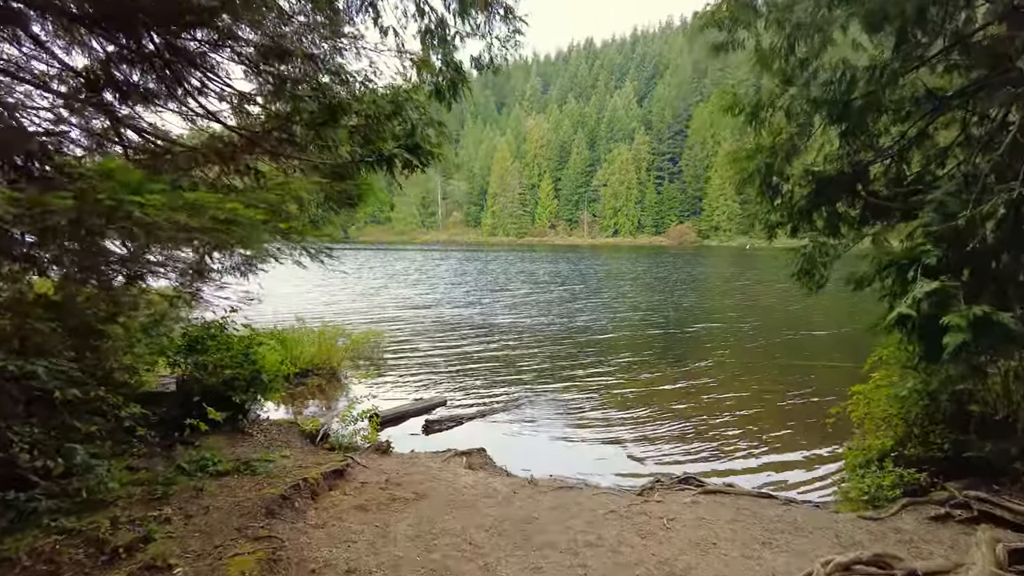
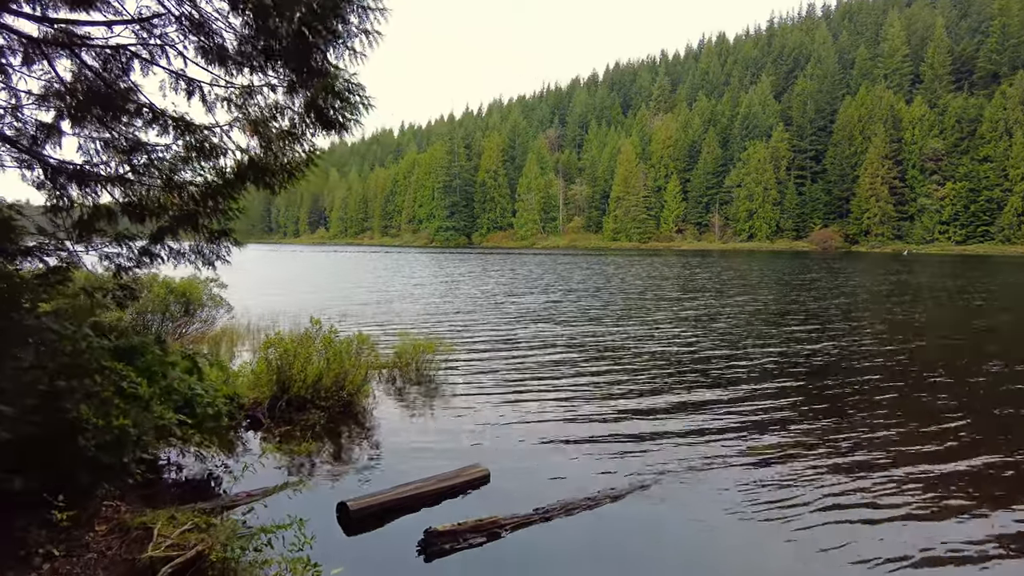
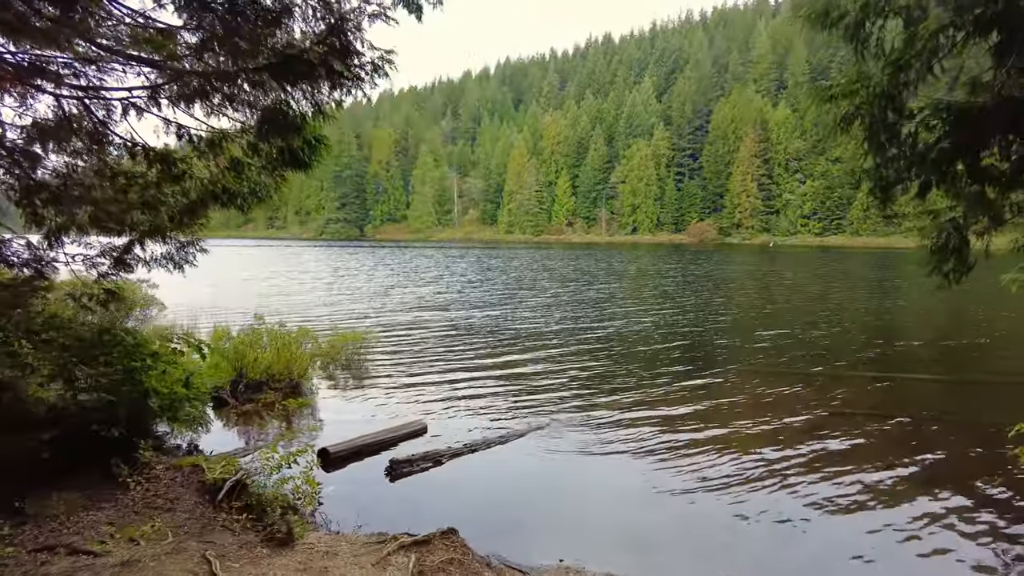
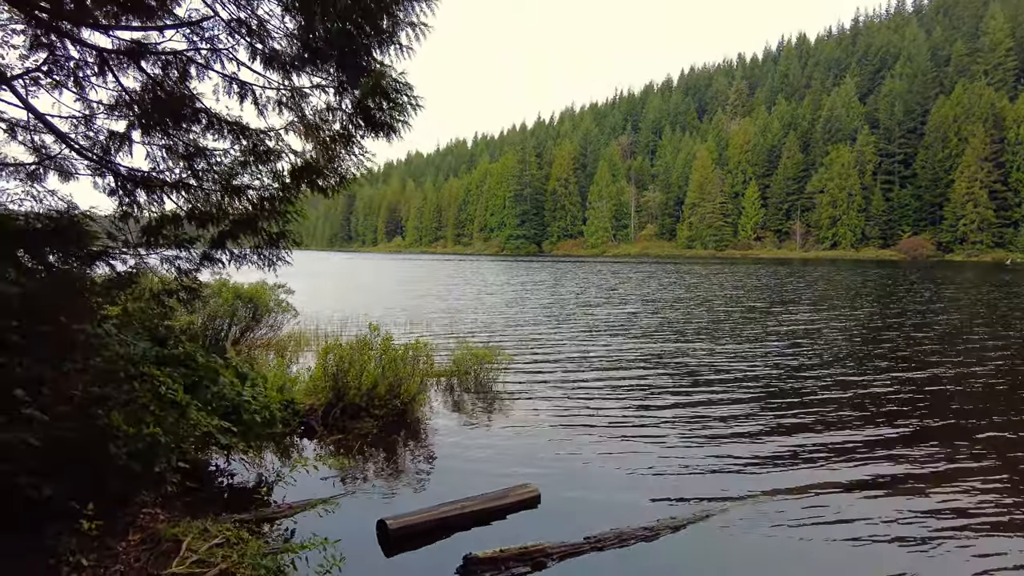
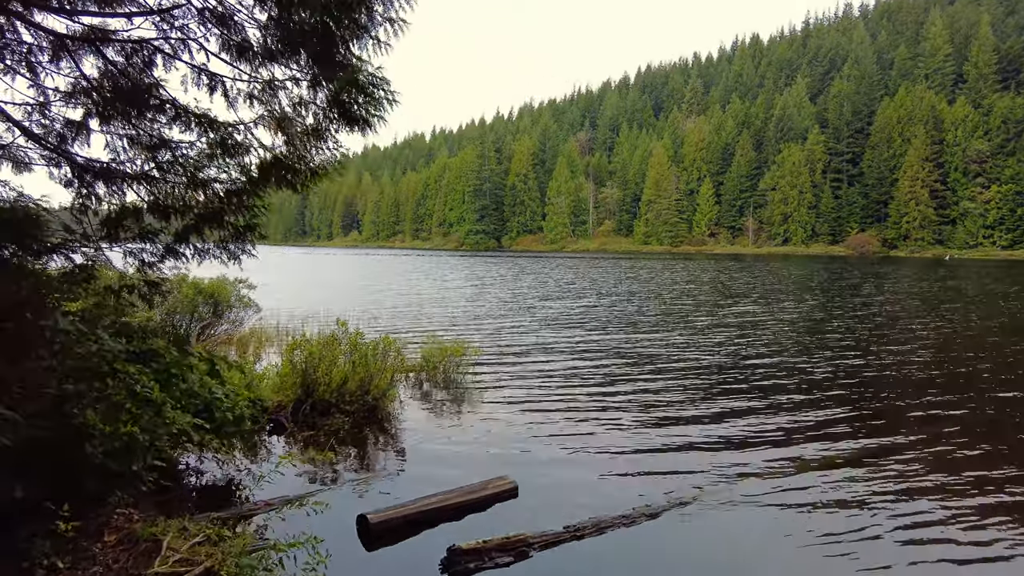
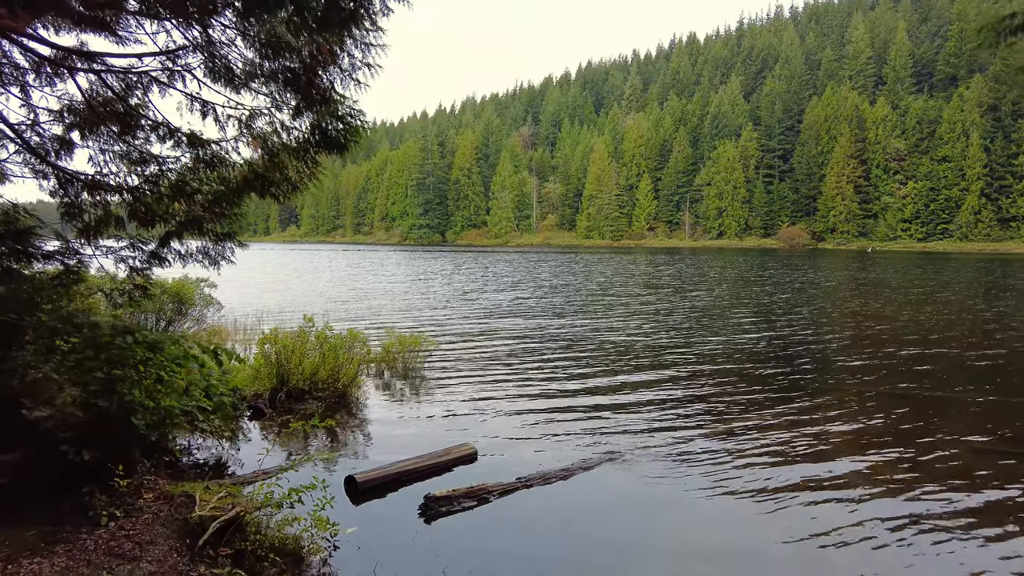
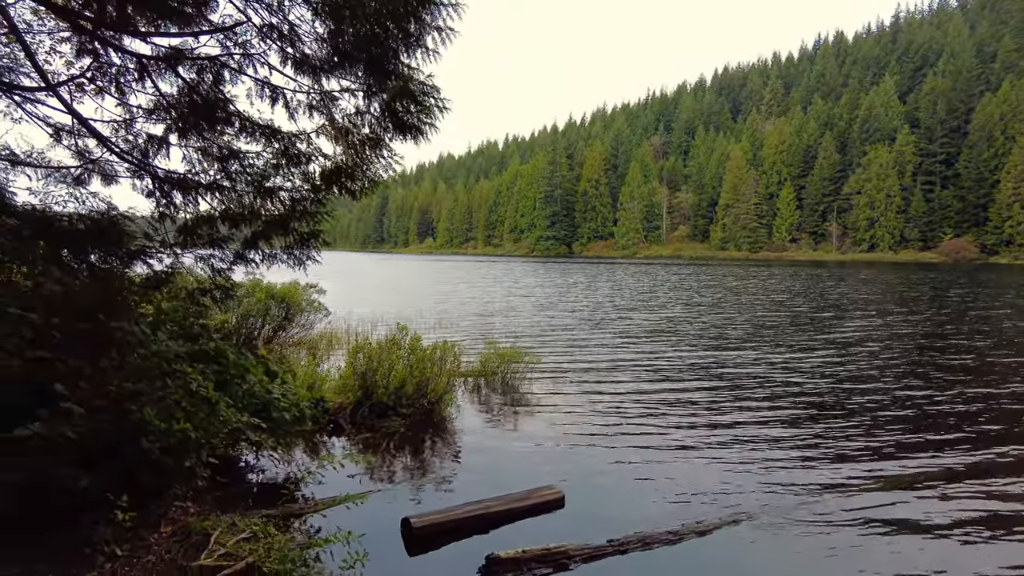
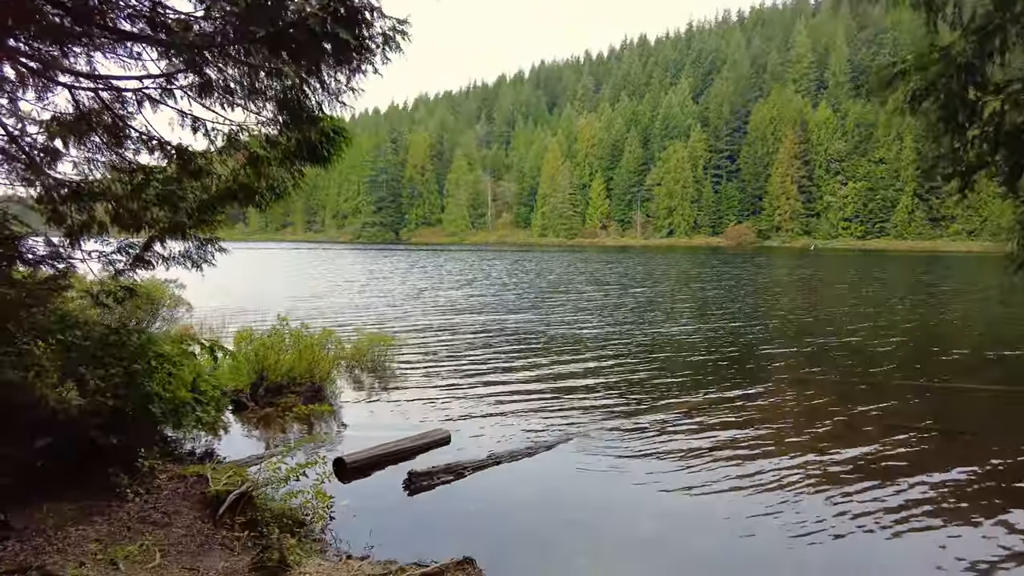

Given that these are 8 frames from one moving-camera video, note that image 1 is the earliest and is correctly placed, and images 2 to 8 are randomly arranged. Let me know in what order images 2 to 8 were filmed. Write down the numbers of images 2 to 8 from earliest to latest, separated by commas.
3, 8, 6, 2, 5, 4, 7
